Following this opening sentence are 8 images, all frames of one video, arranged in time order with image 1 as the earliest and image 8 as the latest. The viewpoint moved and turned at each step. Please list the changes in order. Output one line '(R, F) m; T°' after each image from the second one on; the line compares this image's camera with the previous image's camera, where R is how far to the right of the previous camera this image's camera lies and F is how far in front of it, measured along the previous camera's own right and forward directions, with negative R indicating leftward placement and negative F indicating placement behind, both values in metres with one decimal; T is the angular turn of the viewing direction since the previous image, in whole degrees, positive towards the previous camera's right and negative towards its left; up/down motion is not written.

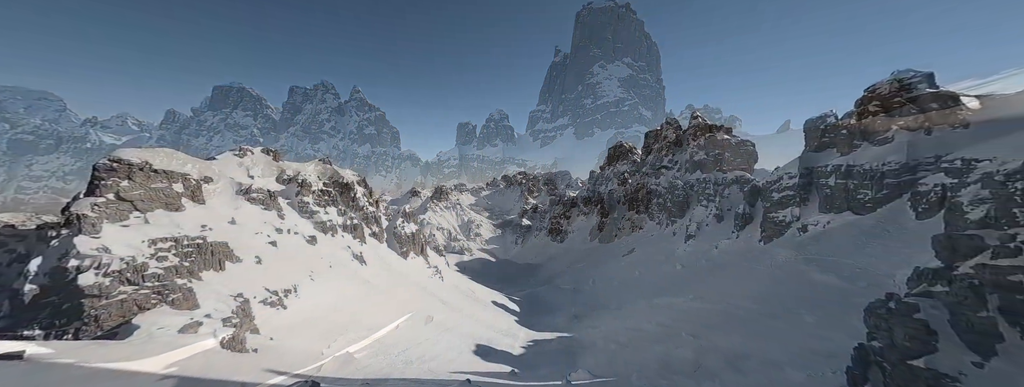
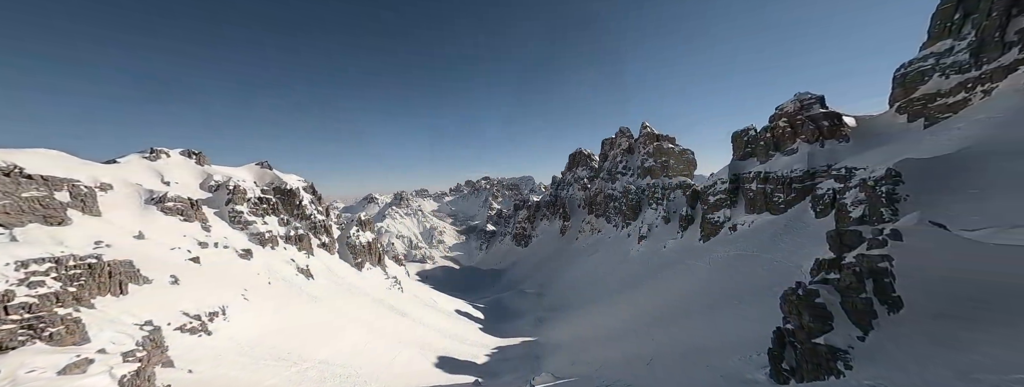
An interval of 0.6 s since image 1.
(+0.2, -2.0) m; +6°
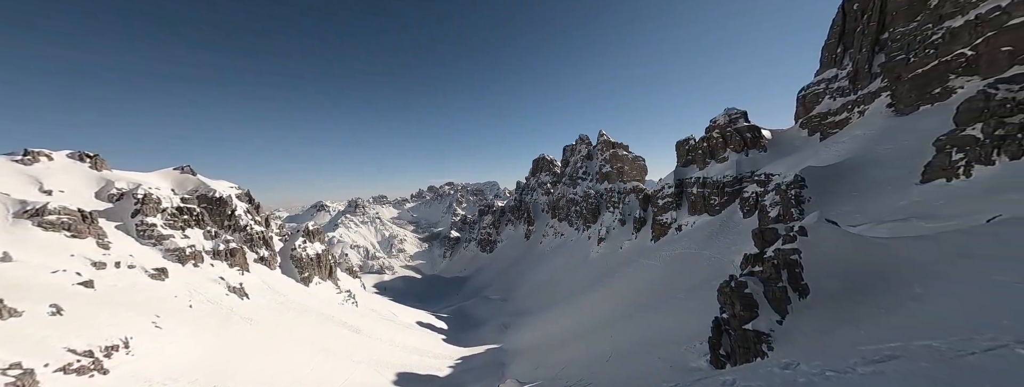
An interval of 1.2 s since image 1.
(+0.3, -1.9) m; +6°
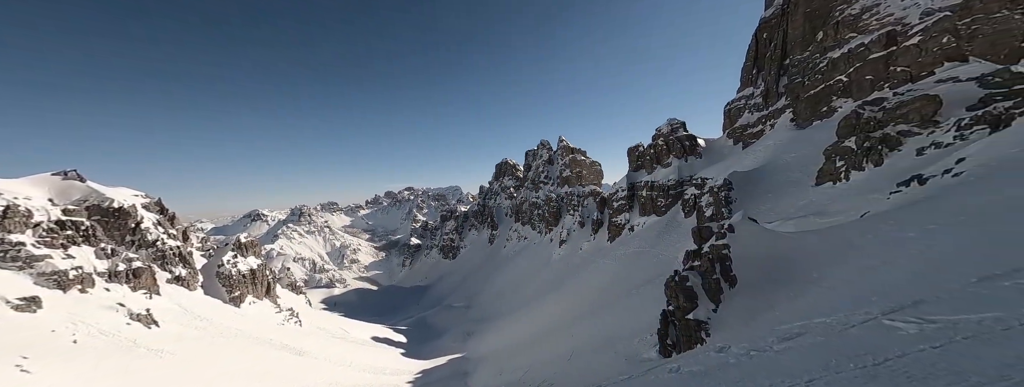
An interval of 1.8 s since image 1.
(+0.3, -1.8) m; +6°
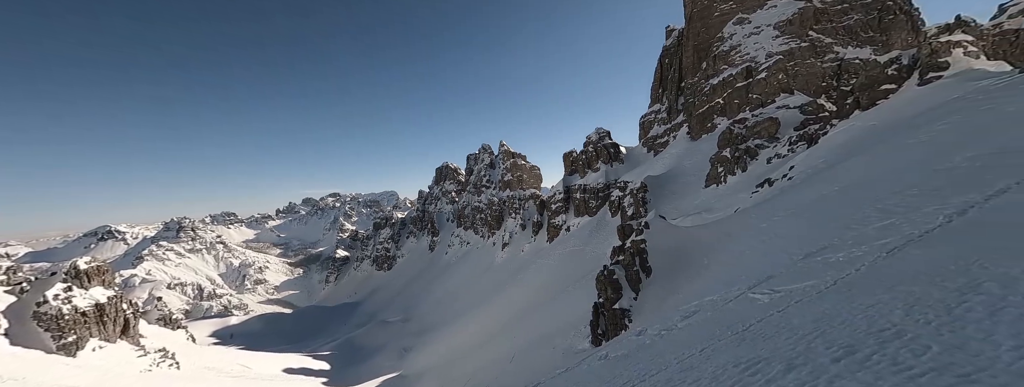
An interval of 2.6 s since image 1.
(+0.5, -2.5) m; +8°
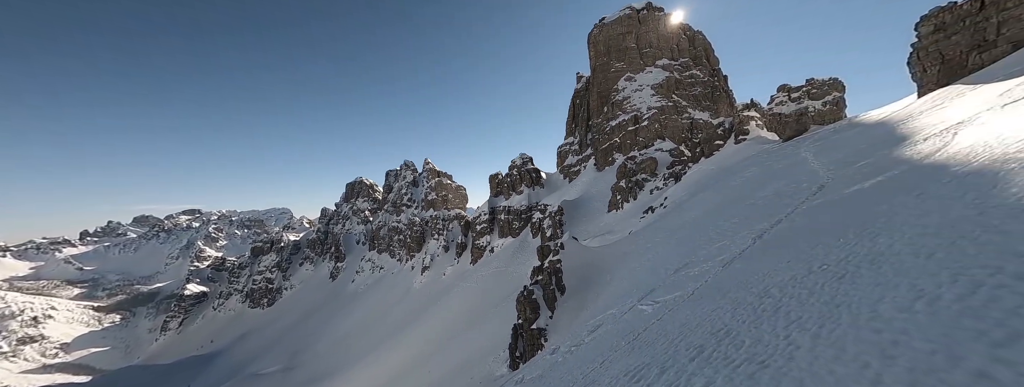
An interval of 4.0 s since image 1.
(+0.6, -2.7) m; +10°
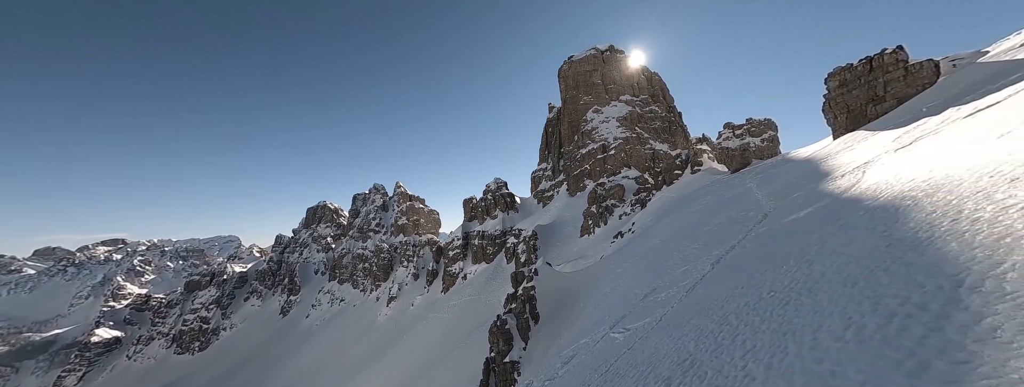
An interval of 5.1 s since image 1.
(+0.7, -0.6) m; +3°
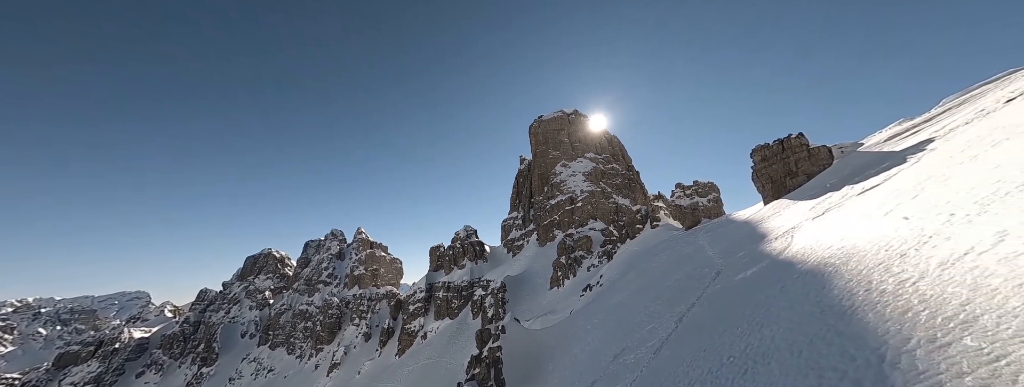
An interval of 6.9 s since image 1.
(+1.2, -0.2) m; +3°
